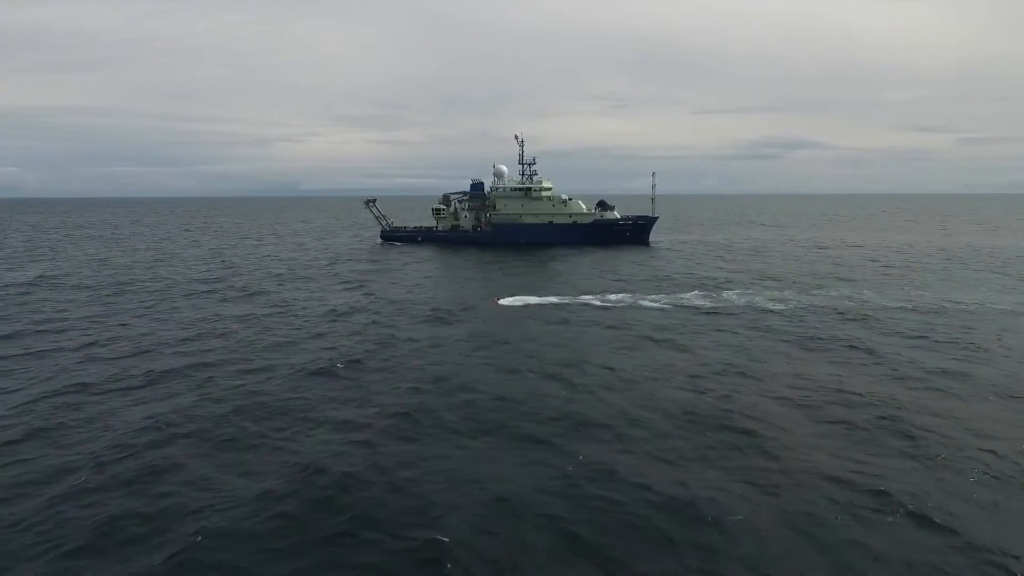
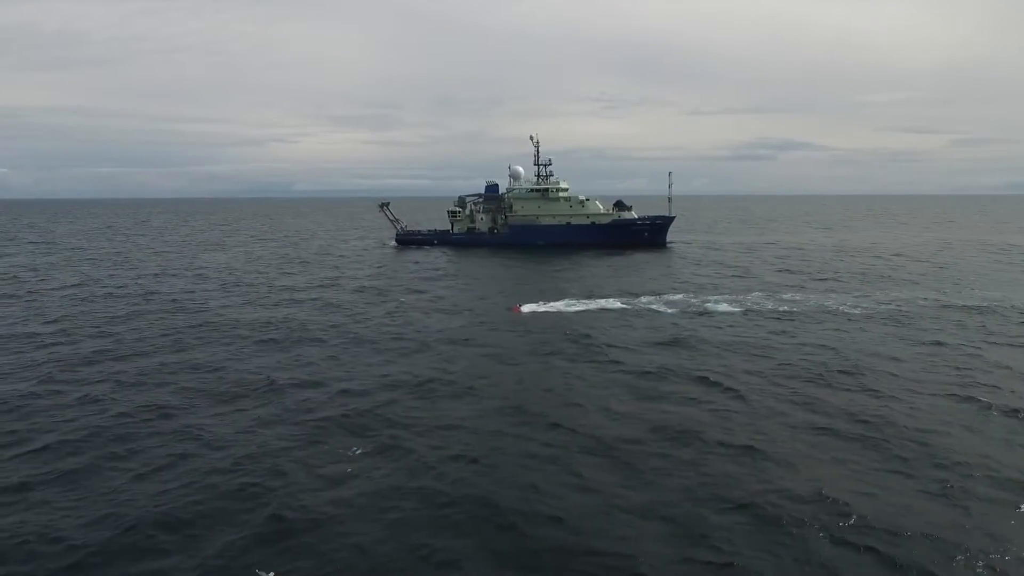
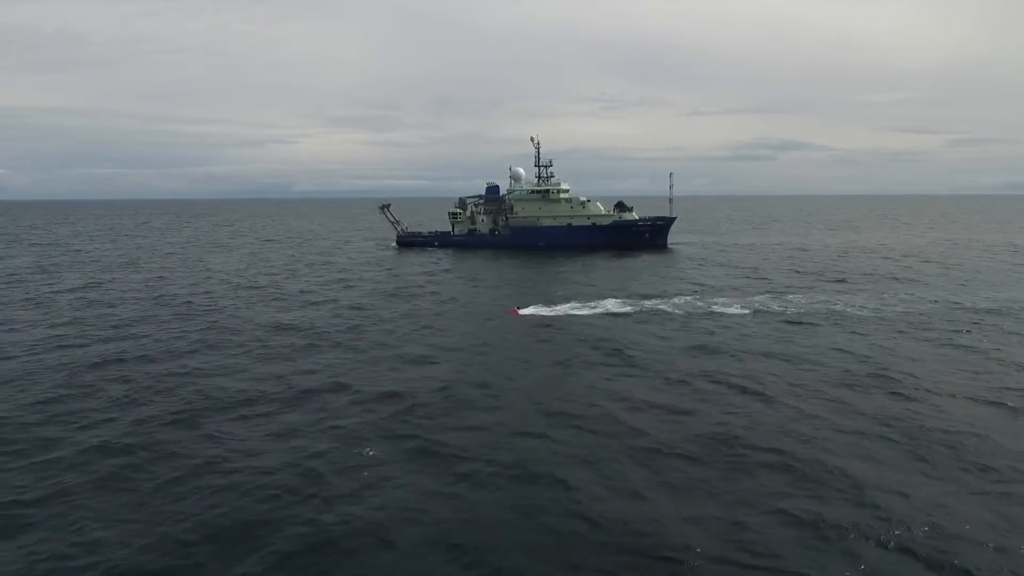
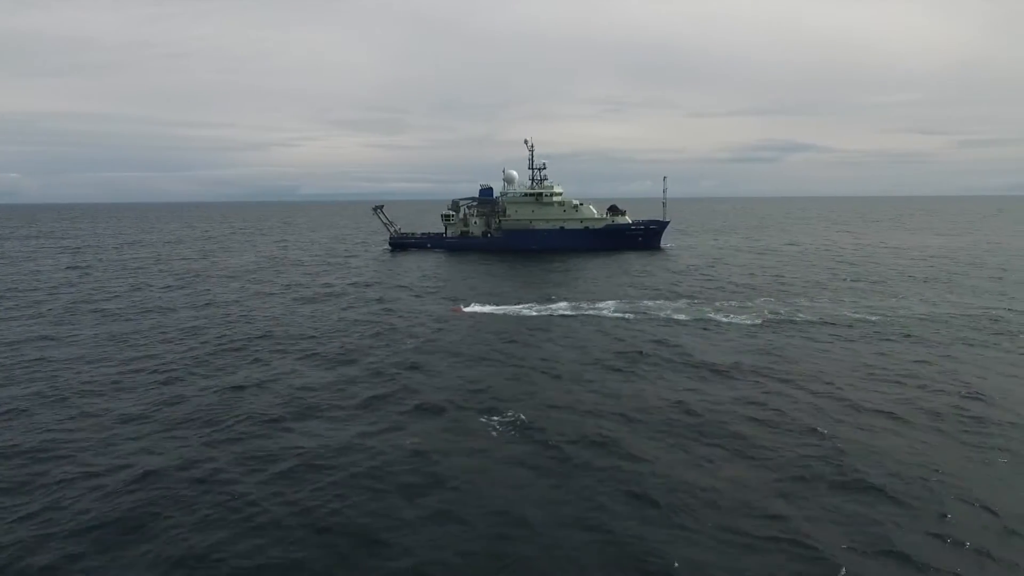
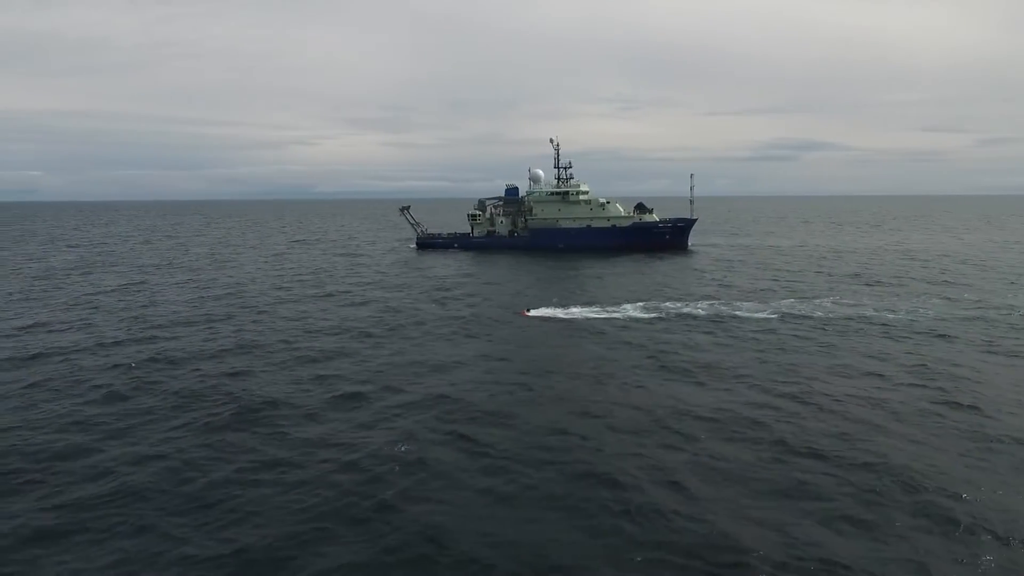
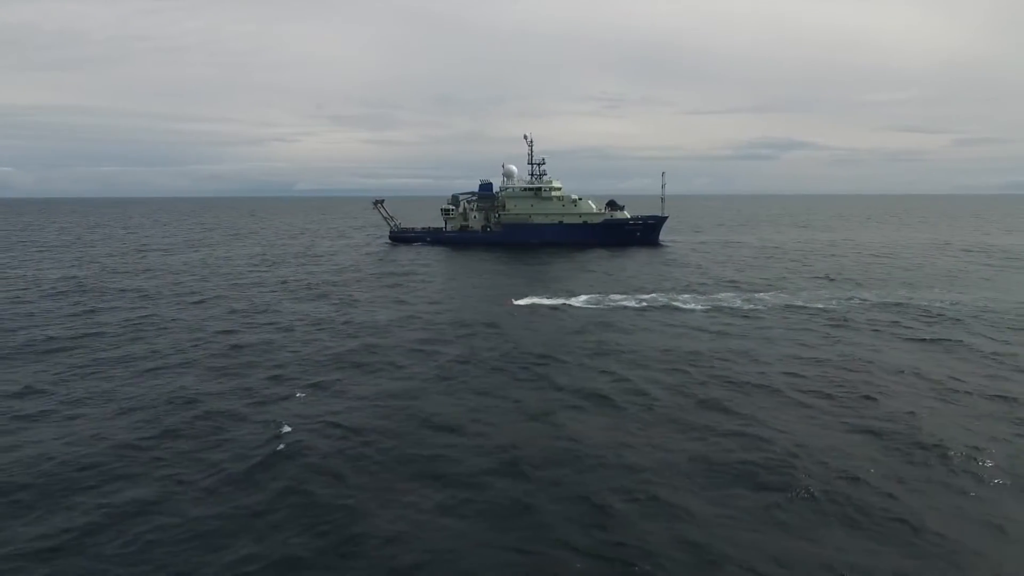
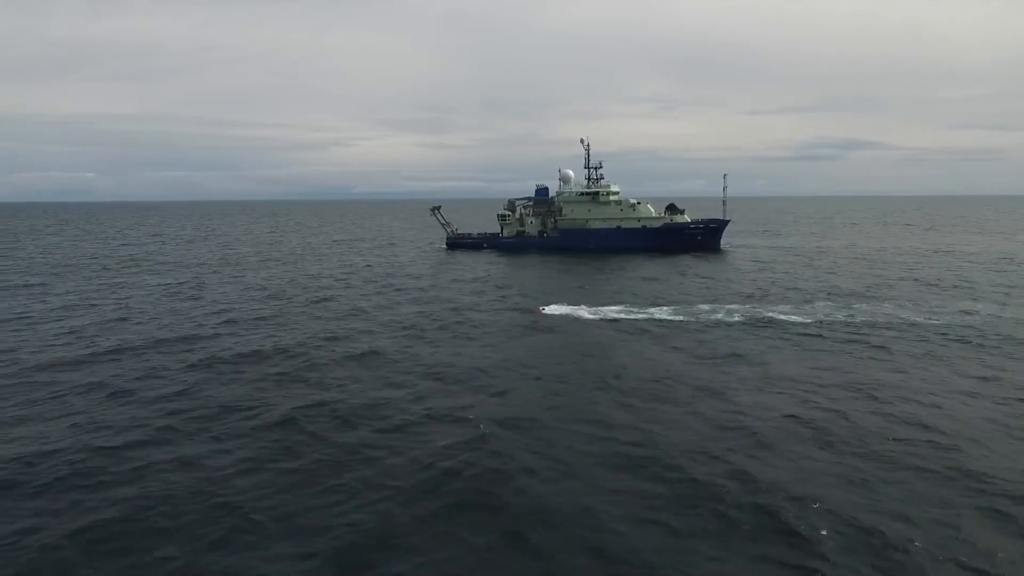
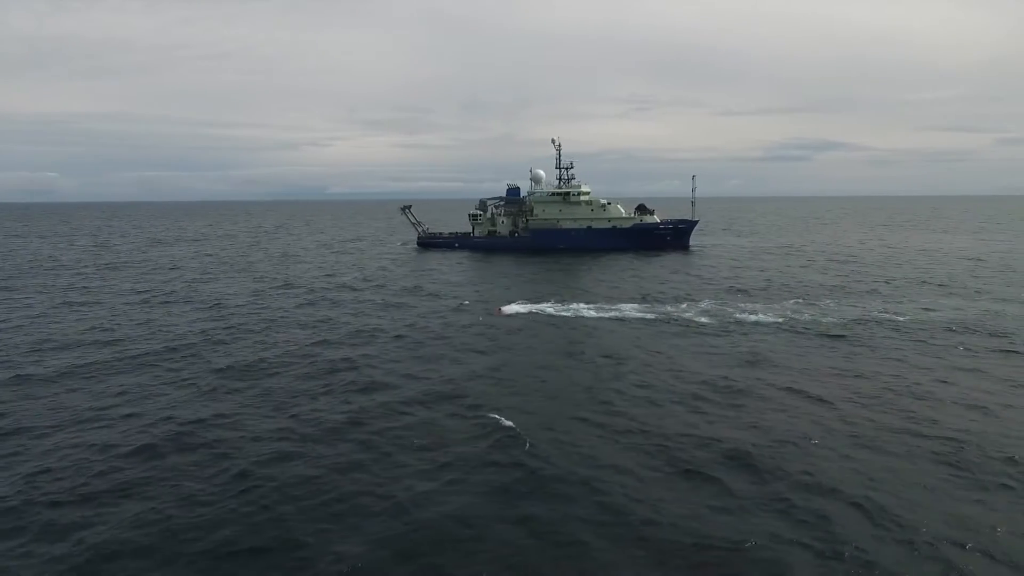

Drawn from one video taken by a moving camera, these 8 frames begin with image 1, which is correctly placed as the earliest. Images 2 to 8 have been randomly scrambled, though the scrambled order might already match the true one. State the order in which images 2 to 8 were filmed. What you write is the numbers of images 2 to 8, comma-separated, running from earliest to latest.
6, 2, 3, 5, 7, 8, 4
